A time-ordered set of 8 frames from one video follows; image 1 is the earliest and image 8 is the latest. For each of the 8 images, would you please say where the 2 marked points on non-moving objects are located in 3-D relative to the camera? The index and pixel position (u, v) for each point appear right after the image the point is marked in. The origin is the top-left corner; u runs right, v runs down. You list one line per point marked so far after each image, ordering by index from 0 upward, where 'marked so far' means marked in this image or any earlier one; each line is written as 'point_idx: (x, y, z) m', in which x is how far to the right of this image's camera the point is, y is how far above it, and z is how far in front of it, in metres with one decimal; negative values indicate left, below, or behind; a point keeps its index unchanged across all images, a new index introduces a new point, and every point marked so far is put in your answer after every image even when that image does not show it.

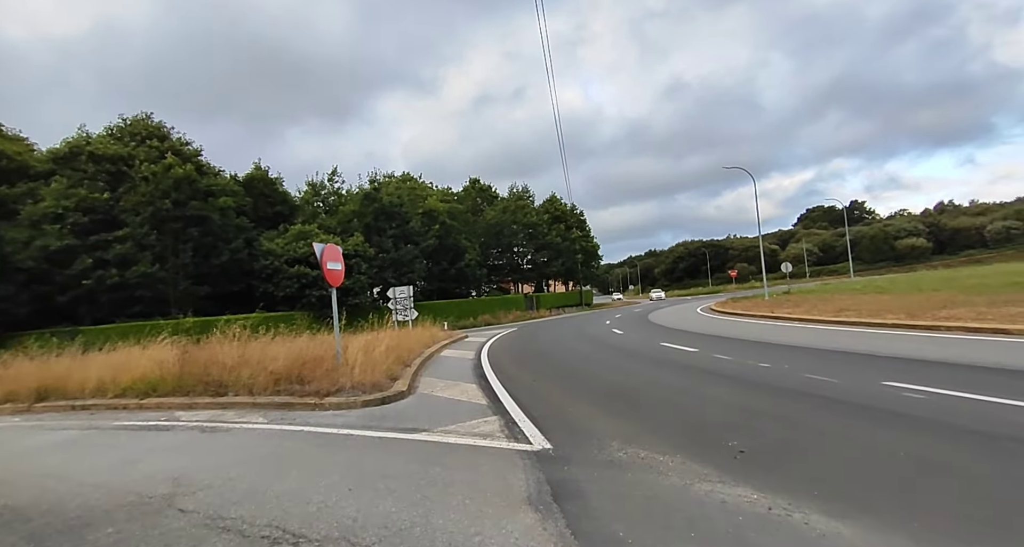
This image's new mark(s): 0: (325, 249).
0: (-3.9, +0.5, +10.4) m
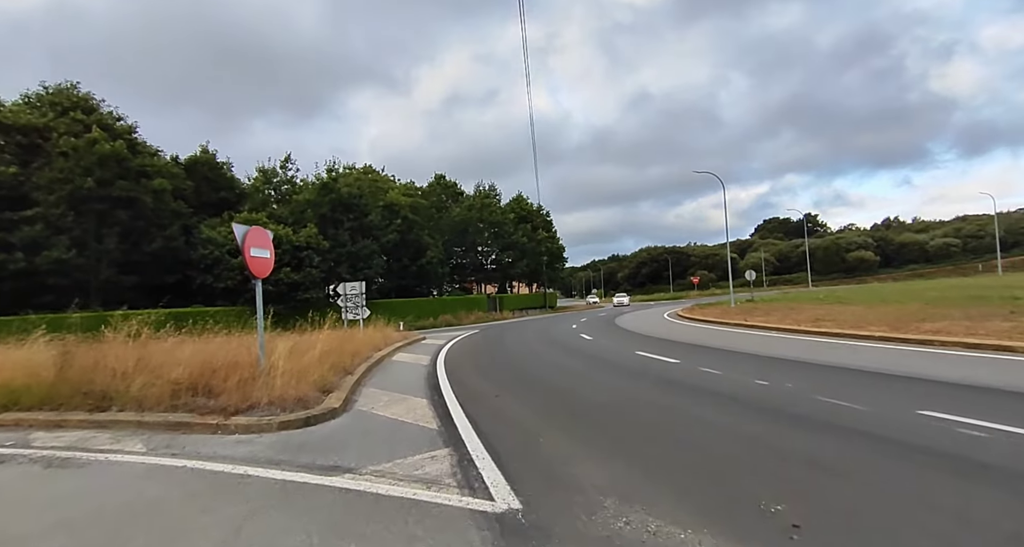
0: (-4.5, +0.7, +8.6) m
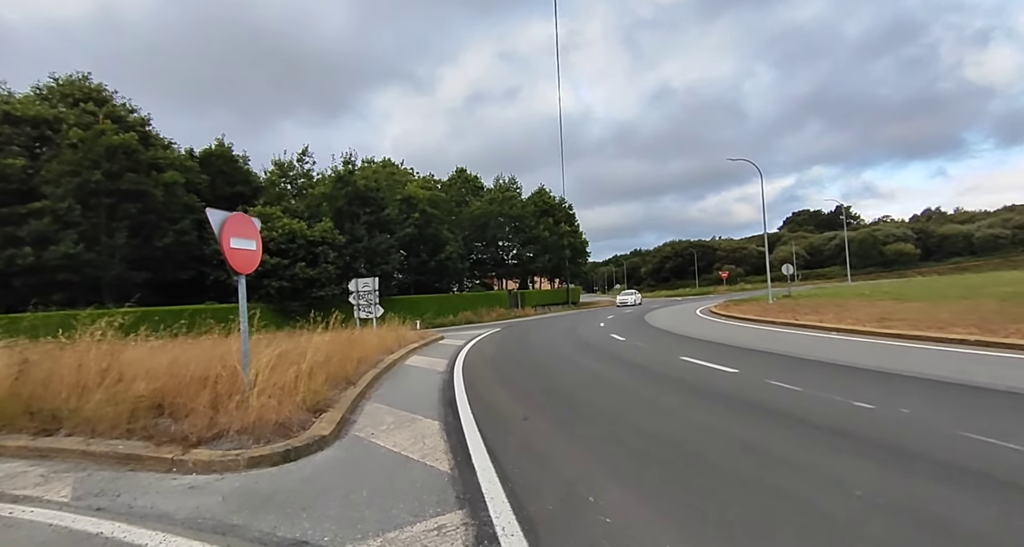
0: (-4.1, +0.8, +7.2) m
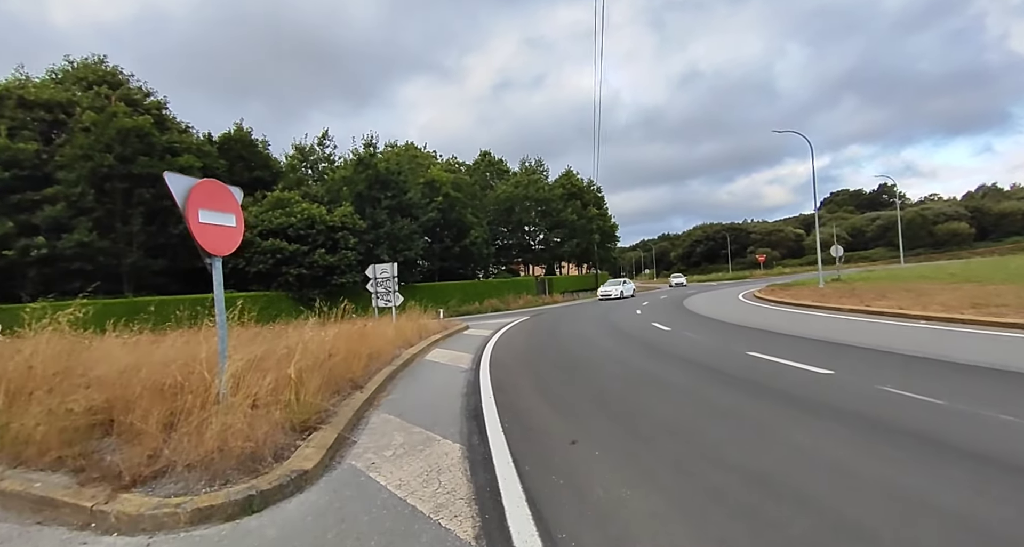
0: (-3.7, +1.0, +5.7) m
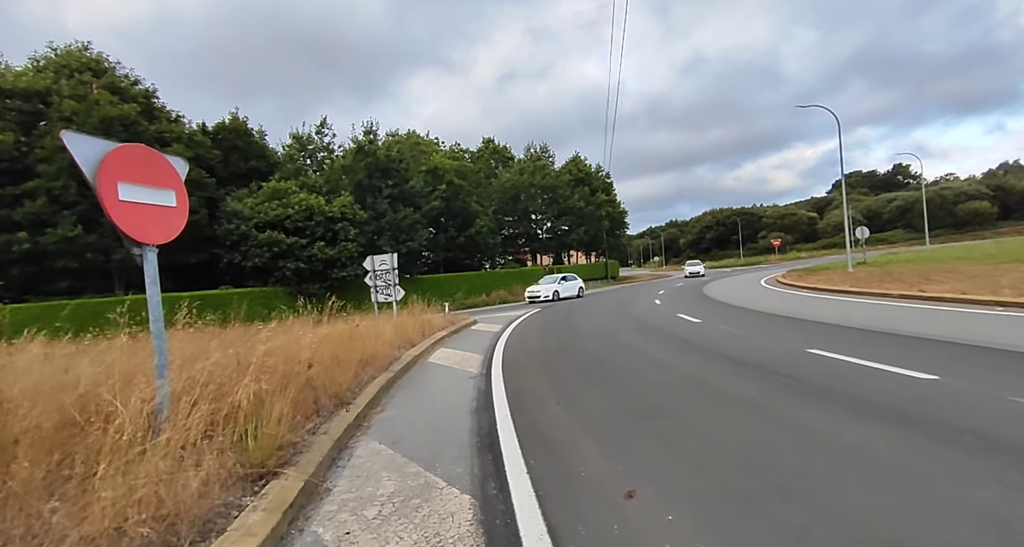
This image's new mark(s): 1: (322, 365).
0: (-3.5, +1.1, +4.3) m
1: (-2.6, -1.2, +6.8) m
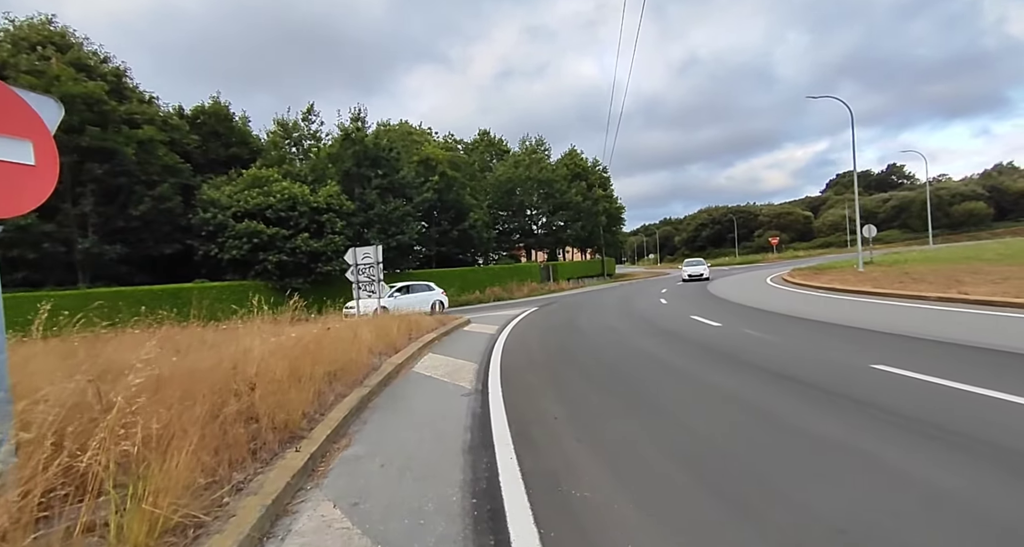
0: (-3.4, +1.1, +2.7) m
1: (-2.5, -1.1, +5.3) m
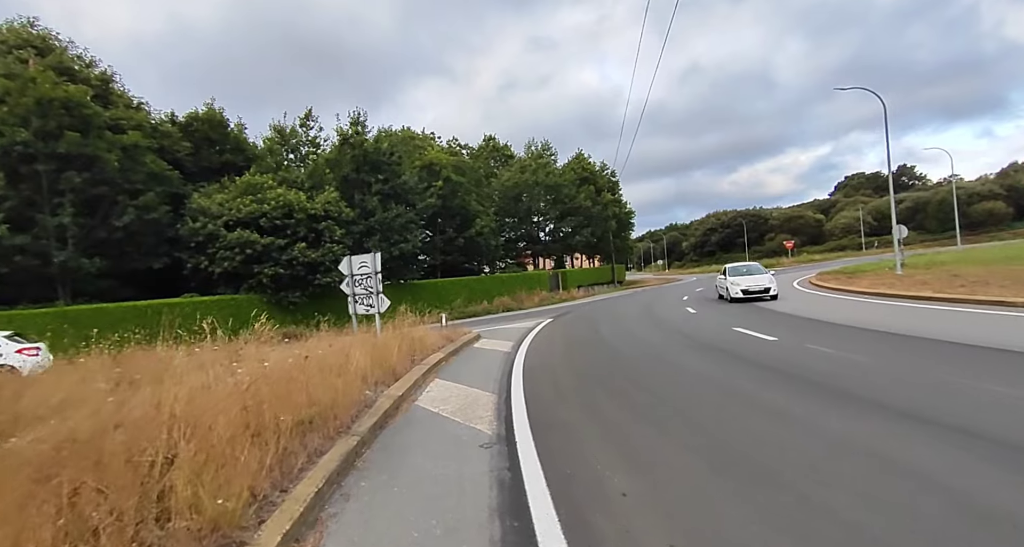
0: (-3.1, +1.1, +1.1) m
1: (-2.2, -1.2, +3.6) m
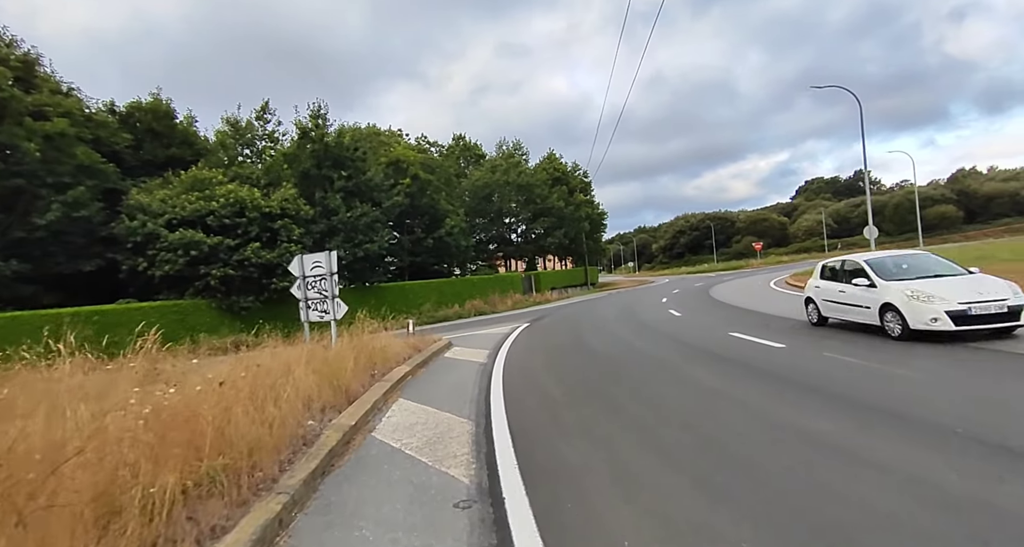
0: (-3.0, +1.1, -0.4) m
1: (-2.2, -1.2, +2.1) m
